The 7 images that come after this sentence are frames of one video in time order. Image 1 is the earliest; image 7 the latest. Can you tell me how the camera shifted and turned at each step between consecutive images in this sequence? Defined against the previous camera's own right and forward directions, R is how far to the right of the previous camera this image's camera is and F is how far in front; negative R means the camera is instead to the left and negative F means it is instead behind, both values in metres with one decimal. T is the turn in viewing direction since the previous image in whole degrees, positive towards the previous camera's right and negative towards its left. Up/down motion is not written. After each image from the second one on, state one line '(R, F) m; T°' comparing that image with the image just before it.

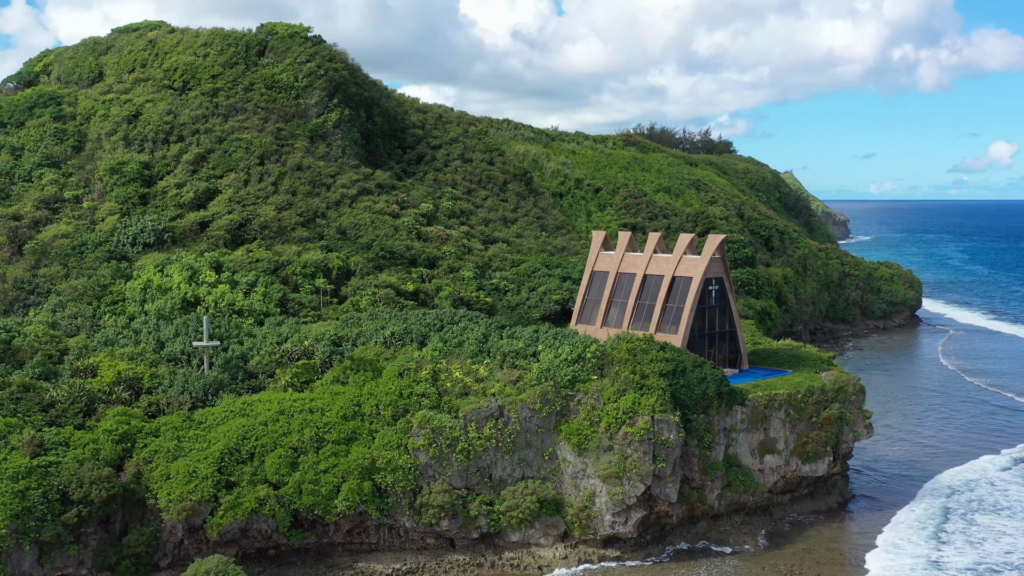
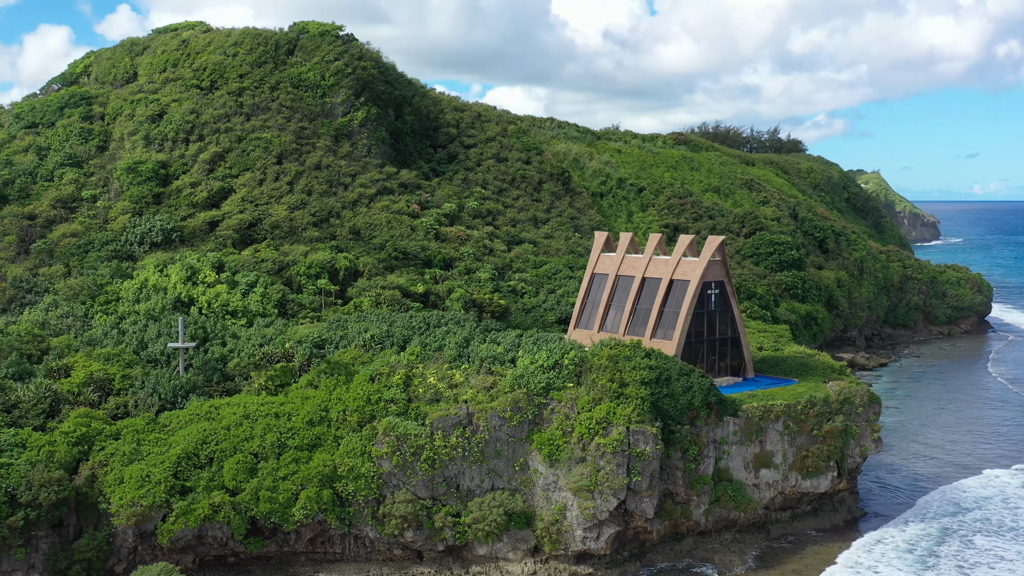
(+3.1, +1.4) m; -5°
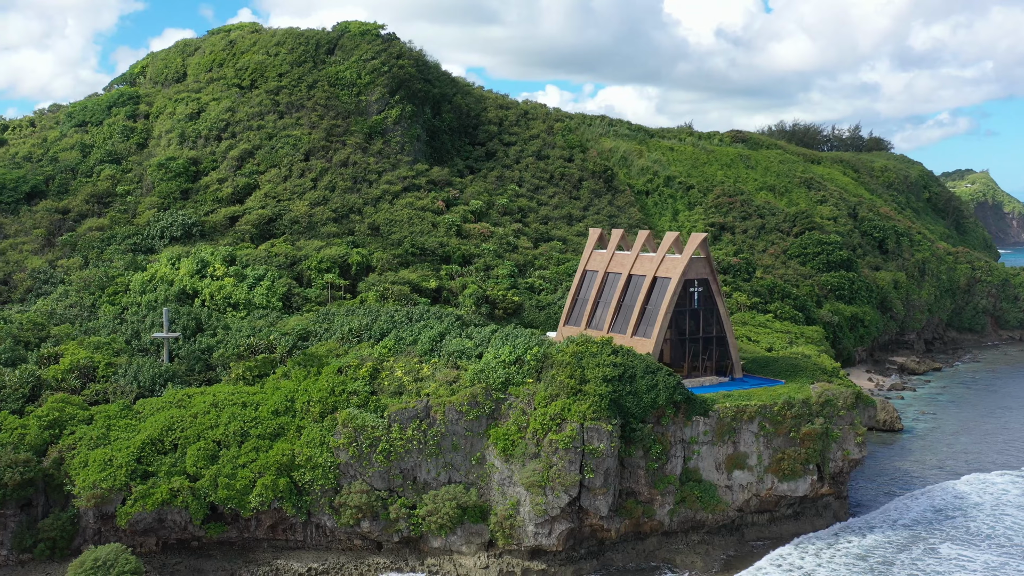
(+3.9, +0.1) m; -6°
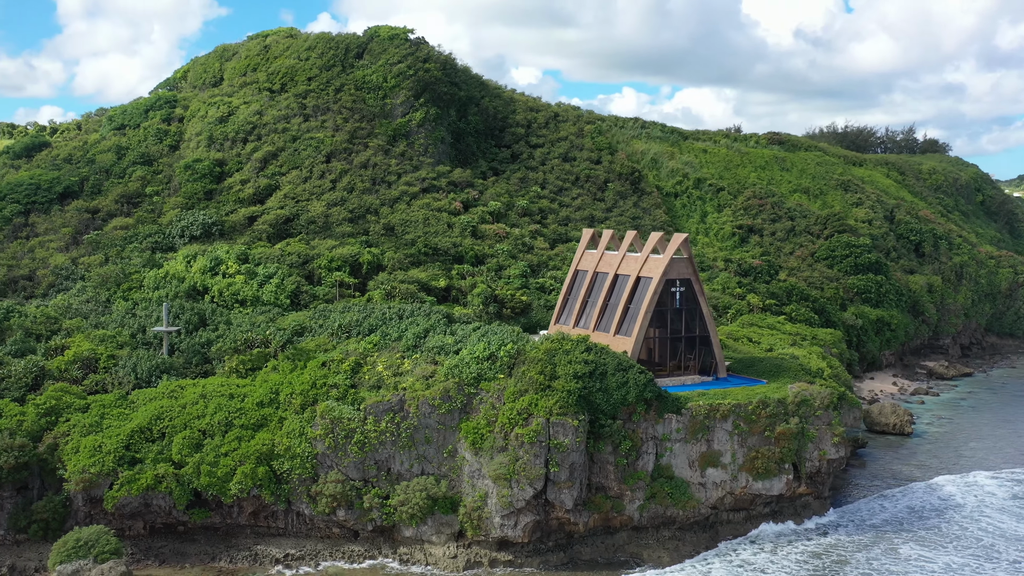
(+2.7, -0.7) m; -4°
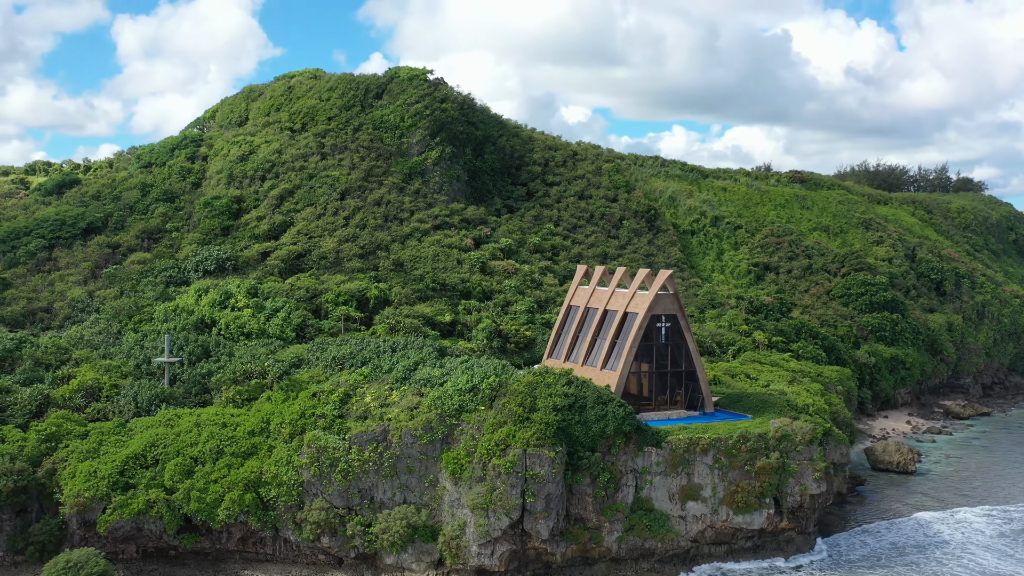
(+1.8, -0.8) m; -2°
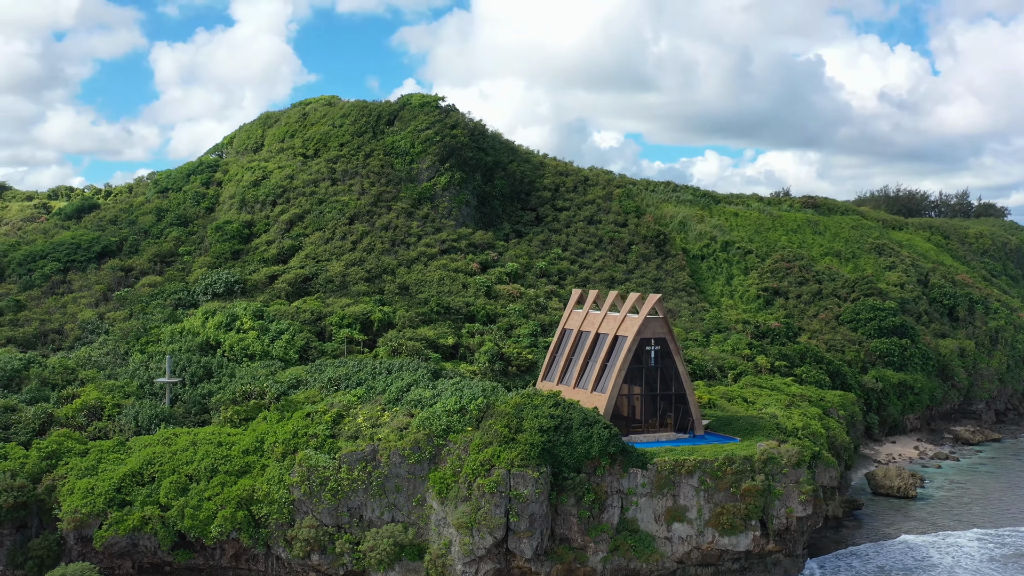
(+1.3, -0.6) m; -2°
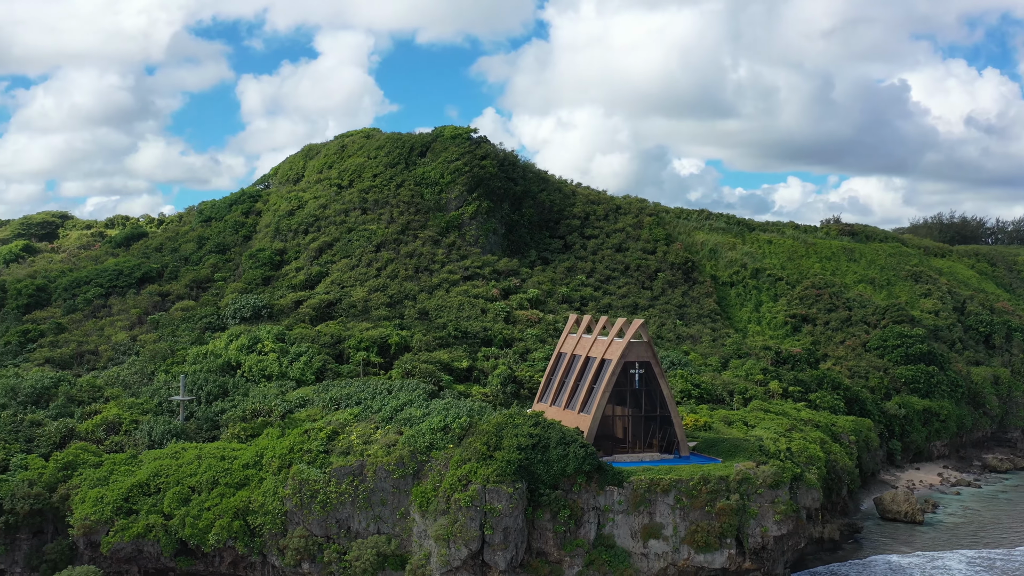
(+2.9, -1.5) m; -4°
